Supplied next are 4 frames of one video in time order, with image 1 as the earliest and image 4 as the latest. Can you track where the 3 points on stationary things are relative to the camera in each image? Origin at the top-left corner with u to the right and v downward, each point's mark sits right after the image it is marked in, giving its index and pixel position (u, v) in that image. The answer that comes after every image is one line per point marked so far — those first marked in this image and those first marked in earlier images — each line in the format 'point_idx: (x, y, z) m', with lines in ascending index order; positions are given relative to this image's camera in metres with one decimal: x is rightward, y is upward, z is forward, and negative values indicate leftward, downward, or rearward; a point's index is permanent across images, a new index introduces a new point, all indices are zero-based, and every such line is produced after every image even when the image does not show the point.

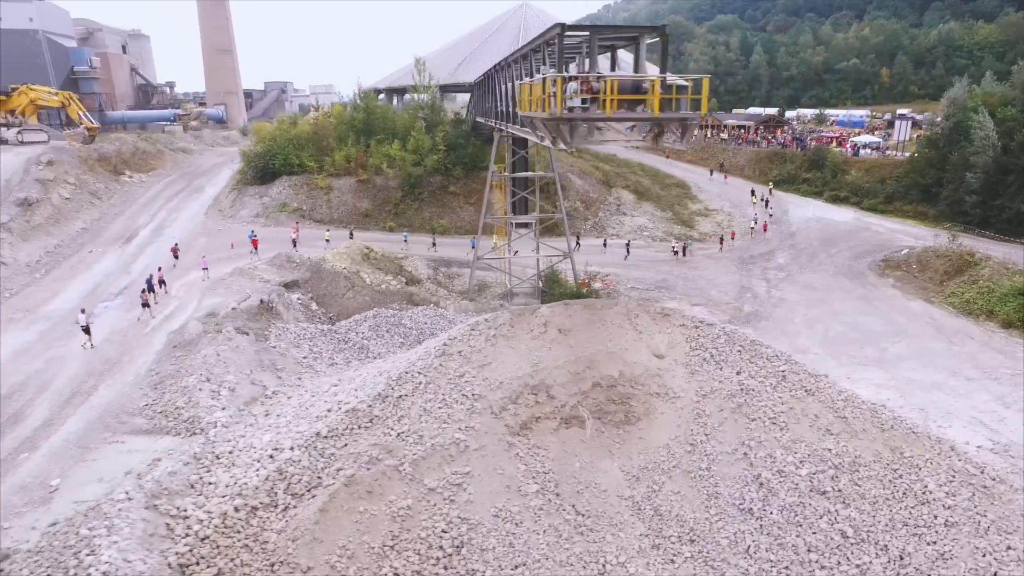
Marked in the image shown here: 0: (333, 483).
0: (-3.6, -3.9, +12.9) m
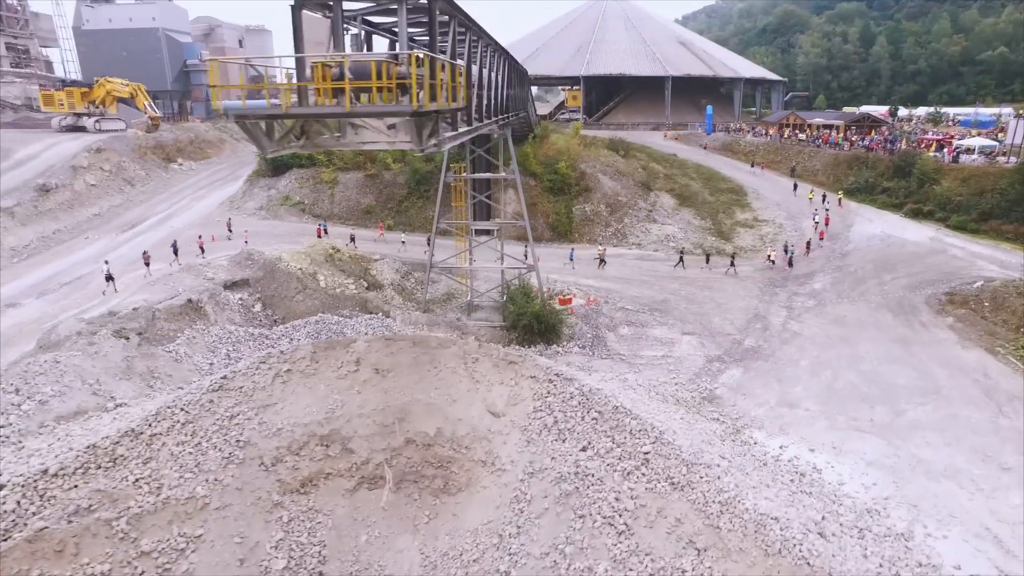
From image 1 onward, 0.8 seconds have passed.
0: (-8.2, -4.2, +10.9) m
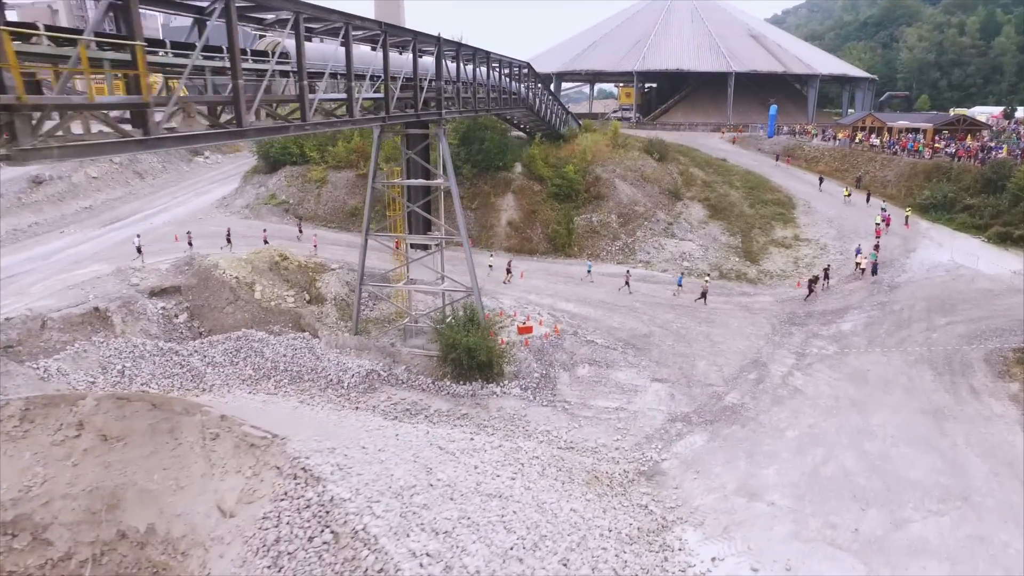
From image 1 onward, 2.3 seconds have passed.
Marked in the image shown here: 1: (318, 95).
0: (-12.3, -4.5, +8.5) m
1: (-3.9, +3.8, +13.0) m
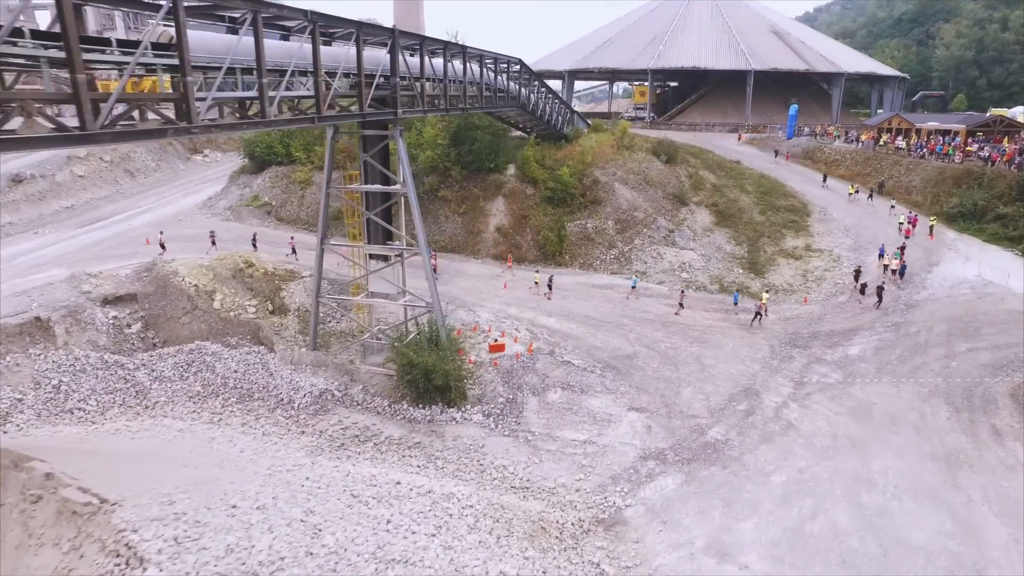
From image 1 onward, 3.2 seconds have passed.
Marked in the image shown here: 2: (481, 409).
0: (-13.9, -4.8, +7.2) m
1: (-5.2, +3.4, +11.4) m
2: (-0.9, -3.4, +18.5) m
